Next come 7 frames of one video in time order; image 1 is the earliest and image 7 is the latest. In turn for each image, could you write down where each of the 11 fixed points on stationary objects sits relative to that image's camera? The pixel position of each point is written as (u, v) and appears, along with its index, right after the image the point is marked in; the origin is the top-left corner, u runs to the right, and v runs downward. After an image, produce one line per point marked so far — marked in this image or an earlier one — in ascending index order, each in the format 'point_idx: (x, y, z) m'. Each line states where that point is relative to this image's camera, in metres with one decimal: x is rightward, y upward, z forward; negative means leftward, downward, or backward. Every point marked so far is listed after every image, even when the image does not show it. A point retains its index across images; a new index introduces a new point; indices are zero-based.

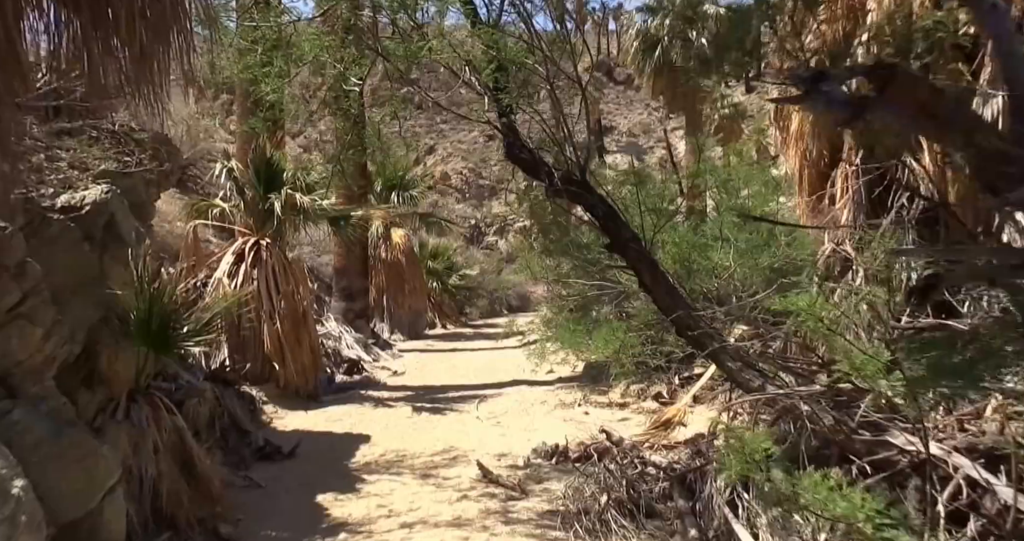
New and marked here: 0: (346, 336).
0: (-2.8, -1.1, +13.4) m
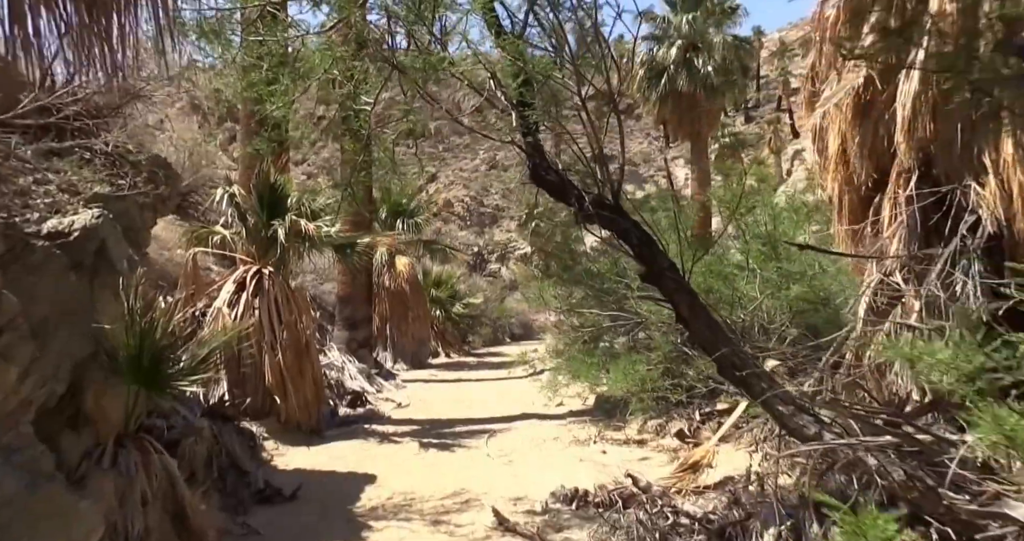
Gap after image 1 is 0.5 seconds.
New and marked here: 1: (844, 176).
0: (-2.6, -1.6, +12.9) m
1: (+2.6, +0.7, +6.2) m
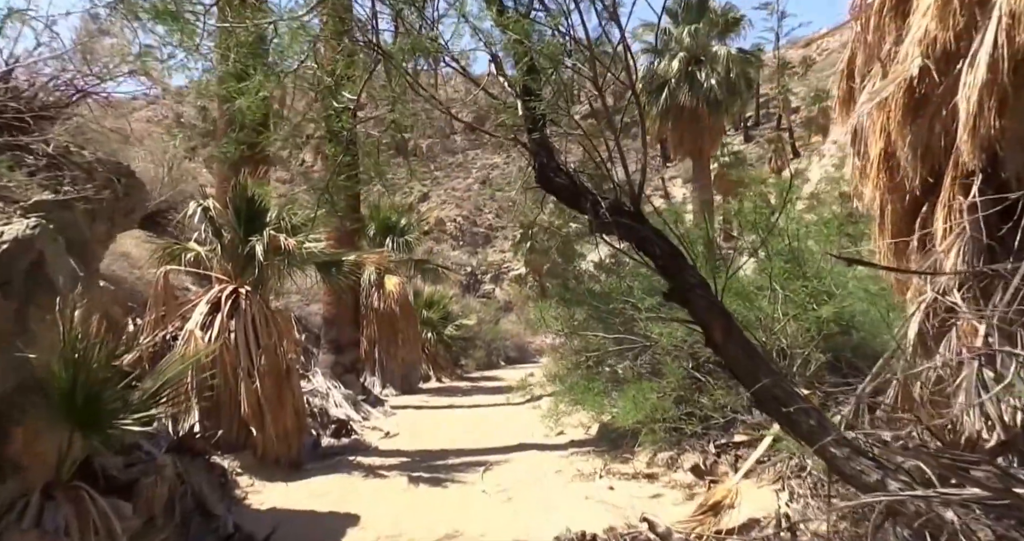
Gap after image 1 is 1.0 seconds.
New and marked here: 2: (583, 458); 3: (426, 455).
0: (-2.7, -1.9, +12.1) m
1: (+2.6, +0.6, +5.5) m
2: (+0.8, -2.1, +9.2) m
3: (-1.1, -2.3, +10.2) m
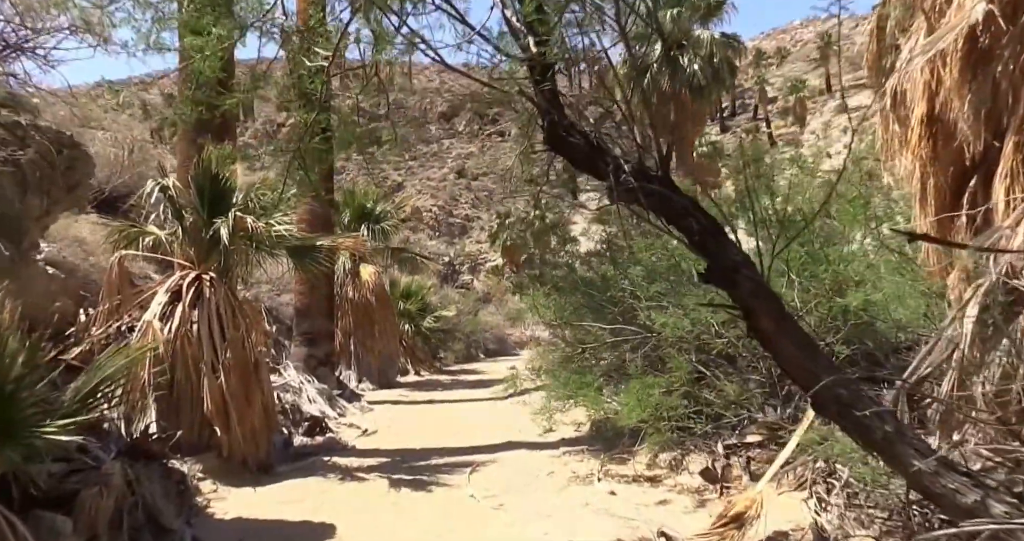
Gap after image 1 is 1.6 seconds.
0: (-2.9, -1.7, +11.3) m
1: (+2.6, +0.7, +4.9) m
2: (+0.7, -2.0, +8.5) m
3: (-1.2, -2.2, +9.5) m
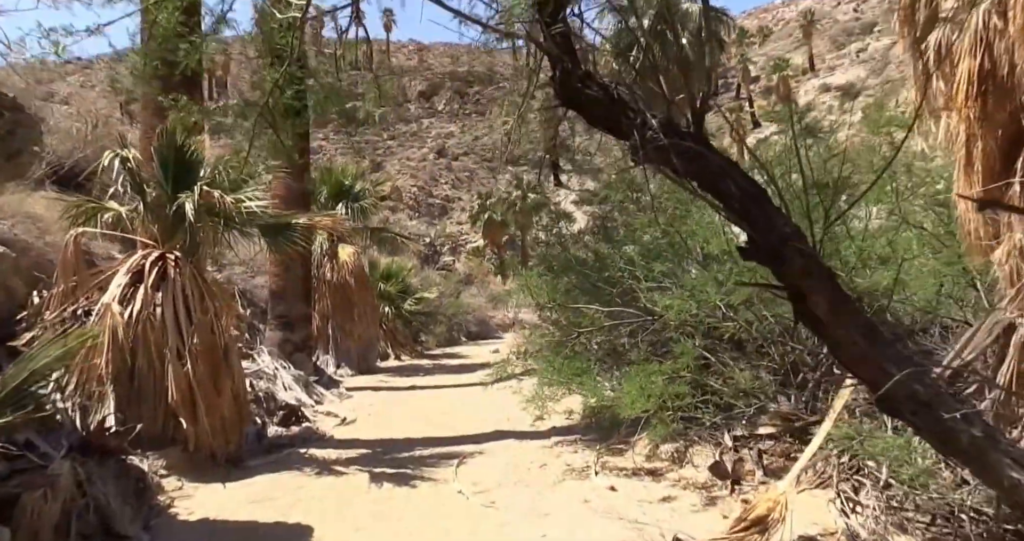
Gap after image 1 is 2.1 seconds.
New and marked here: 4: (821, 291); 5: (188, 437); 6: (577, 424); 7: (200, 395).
0: (-3.1, -1.4, +10.7) m
1: (+2.6, +0.9, +4.4) m
2: (+0.6, -1.8, +8.0) m
3: (-1.4, -2.0, +9.0) m
4: (+1.1, -0.1, +3.0) m
5: (-3.0, -1.6, +7.6) m
6: (+0.7, -1.7, +8.9) m
7: (-2.9, -1.2, +7.5) m
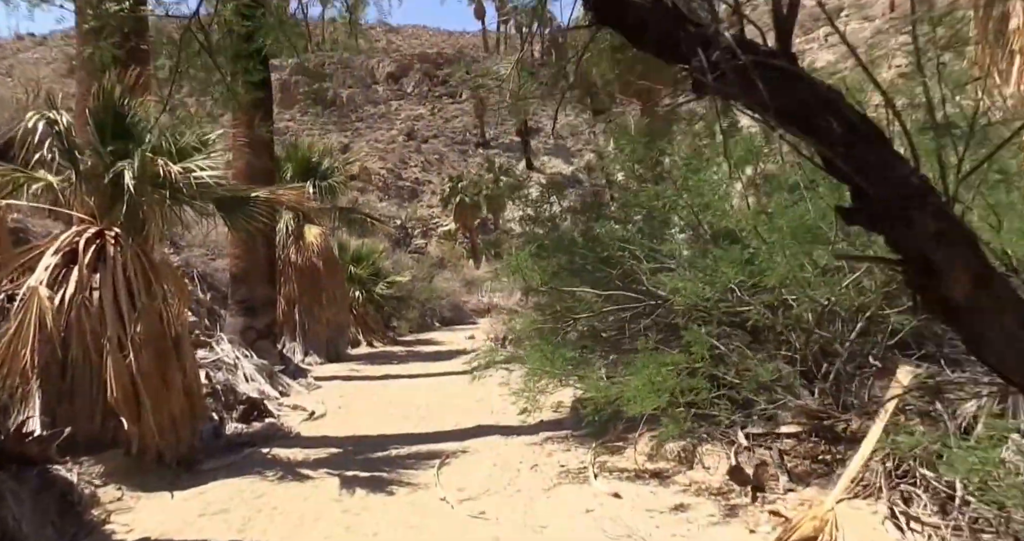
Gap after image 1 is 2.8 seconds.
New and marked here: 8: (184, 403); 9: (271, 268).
0: (-3.3, -1.2, +9.8) m
1: (+2.6, +1.0, +3.6) m
2: (+0.5, -1.6, +7.2) m
3: (-1.5, -1.8, +8.1) m
4: (+1.2, 0.0, +2.2) m
5: (-3.2, -1.4, +6.7) m
6: (+0.6, -1.5, +8.1) m
7: (-3.0, -1.0, +6.6) m
8: (-2.9, -1.1, +7.0) m
9: (-3.3, 0.0, +11.0) m
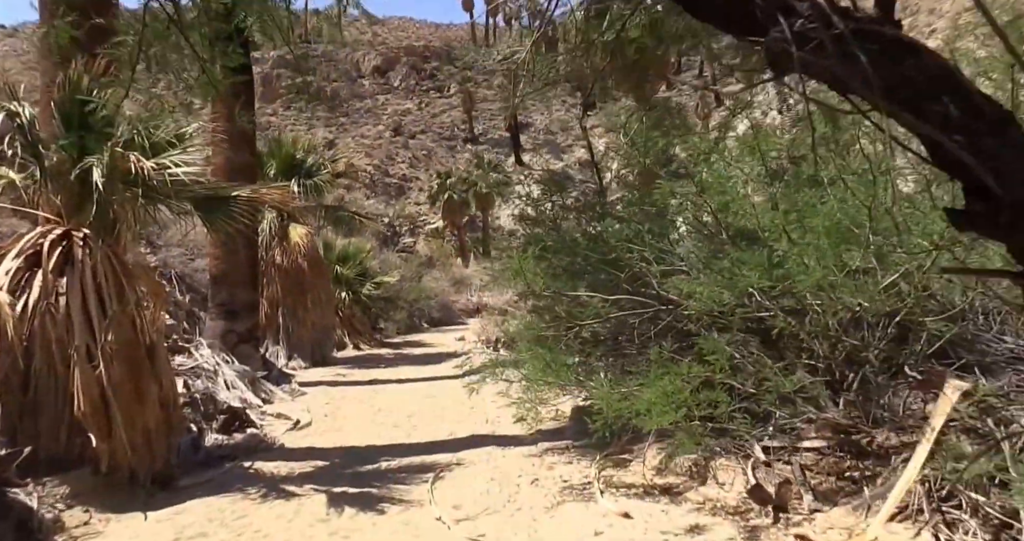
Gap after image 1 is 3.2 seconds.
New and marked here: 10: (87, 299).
0: (-3.3, -1.2, +9.3) m
1: (+2.6, +1.0, +3.2) m
2: (+0.5, -1.6, +6.8) m
3: (-1.5, -1.8, +7.7) m
4: (+1.3, 0.0, +1.8) m
5: (-3.2, -1.4, +6.2) m
6: (+0.5, -1.5, +7.7) m
7: (-3.0, -1.0, +6.1) m
8: (-2.9, -1.2, +6.5) m
9: (-3.4, 0.0, +10.5) m
10: (-3.2, -0.2, +6.0) m
